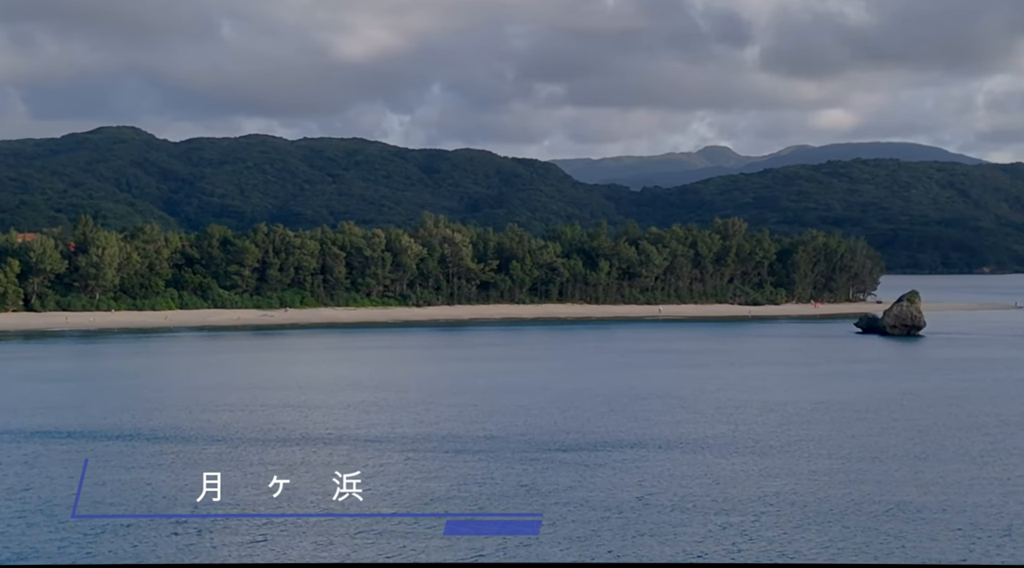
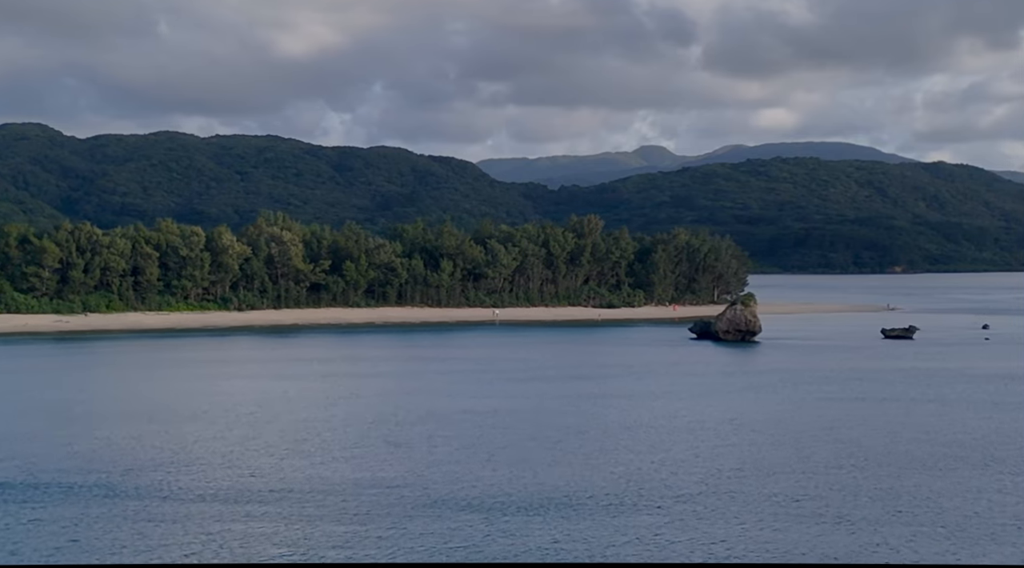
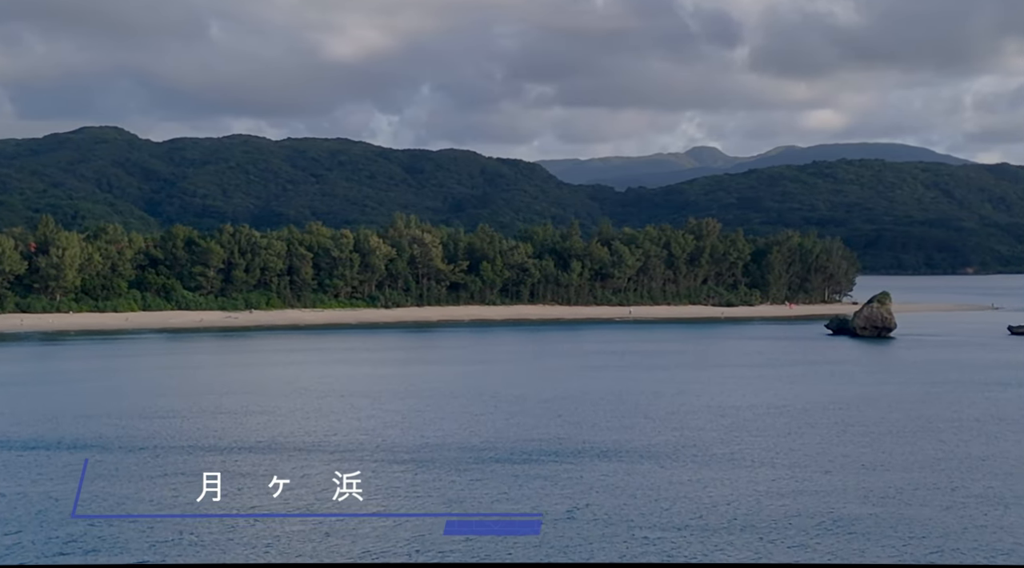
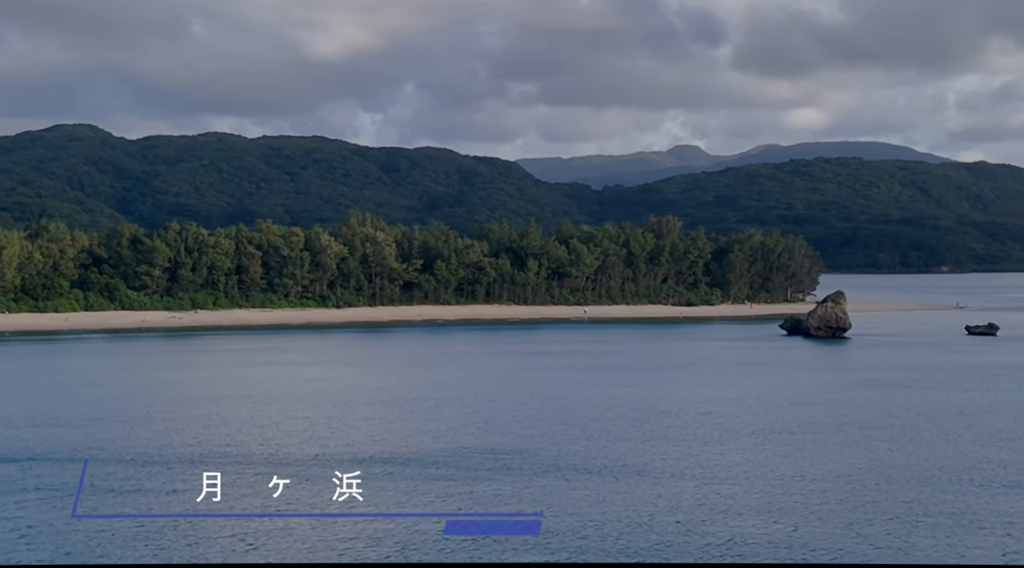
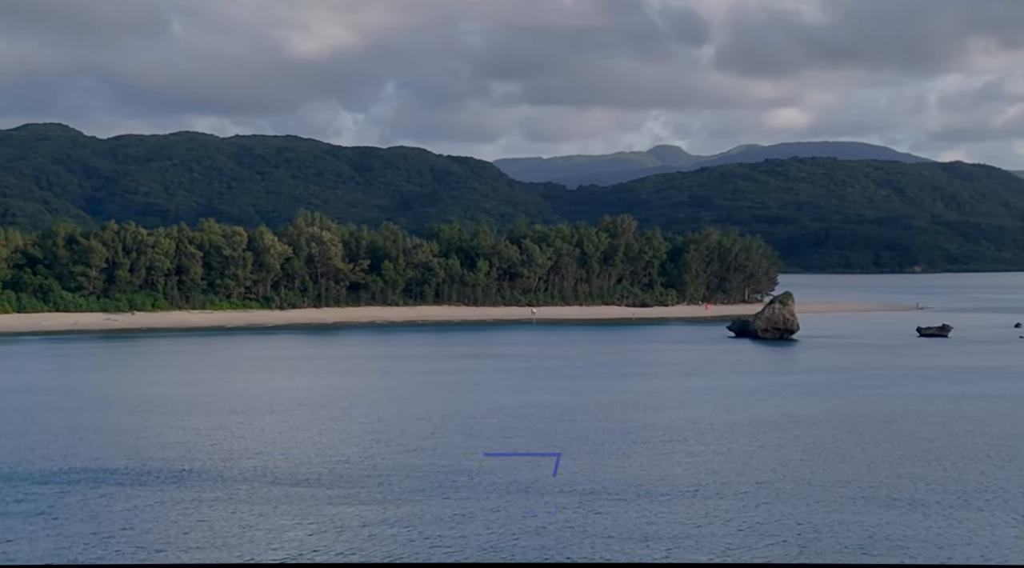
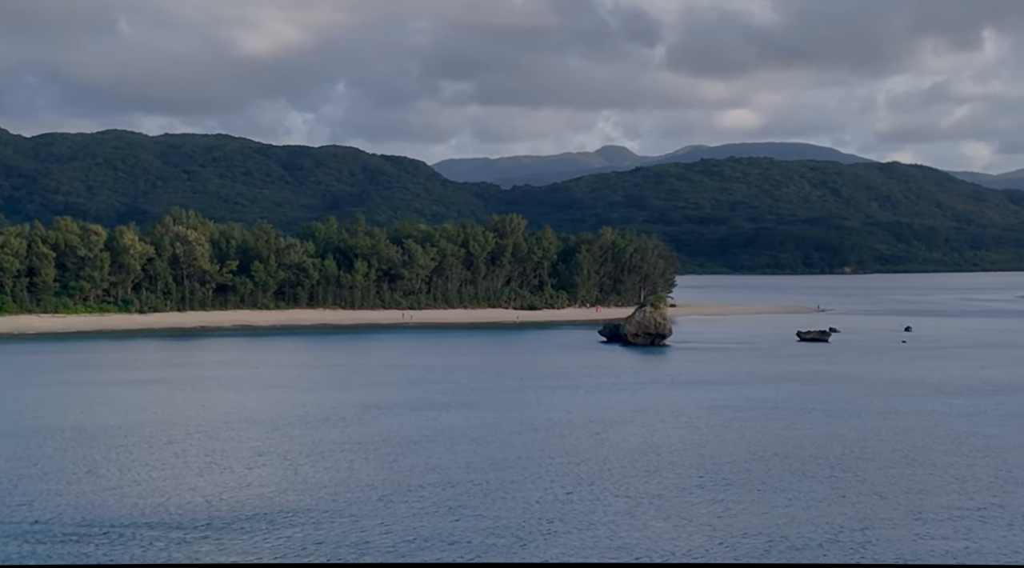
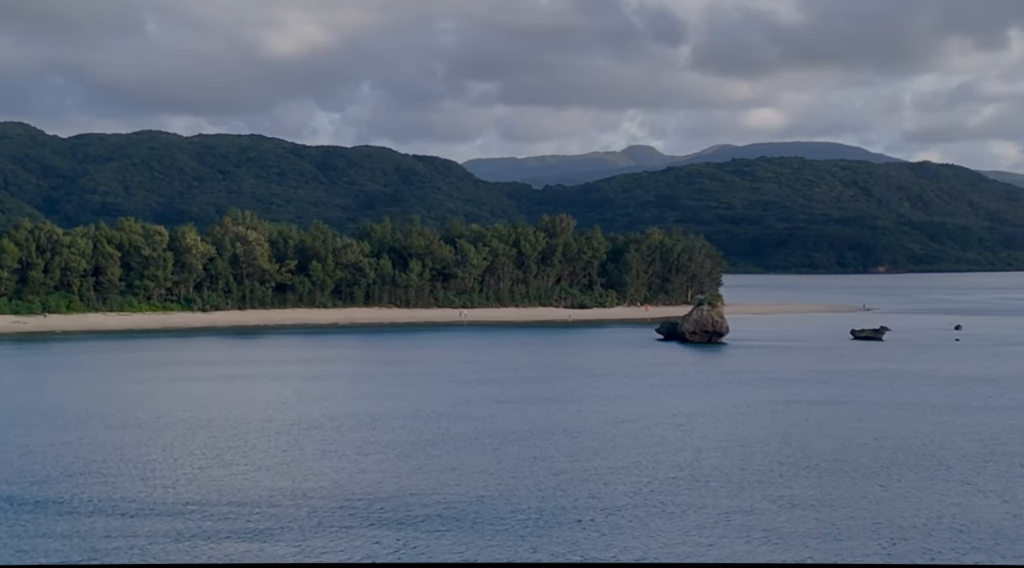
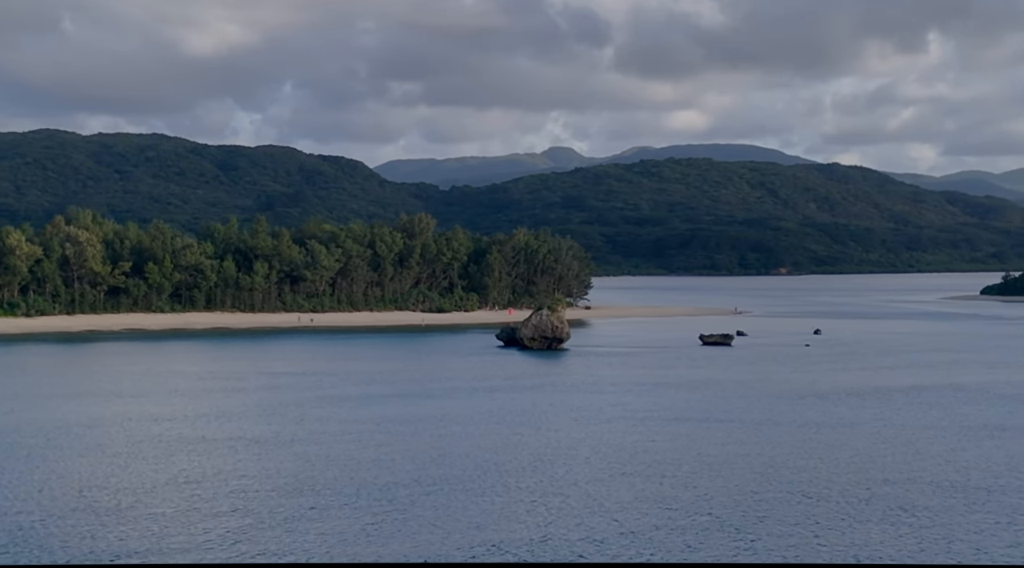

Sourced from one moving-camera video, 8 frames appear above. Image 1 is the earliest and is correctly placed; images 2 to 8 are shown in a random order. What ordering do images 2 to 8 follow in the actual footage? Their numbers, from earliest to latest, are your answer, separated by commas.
3, 4, 5, 2, 7, 6, 8
